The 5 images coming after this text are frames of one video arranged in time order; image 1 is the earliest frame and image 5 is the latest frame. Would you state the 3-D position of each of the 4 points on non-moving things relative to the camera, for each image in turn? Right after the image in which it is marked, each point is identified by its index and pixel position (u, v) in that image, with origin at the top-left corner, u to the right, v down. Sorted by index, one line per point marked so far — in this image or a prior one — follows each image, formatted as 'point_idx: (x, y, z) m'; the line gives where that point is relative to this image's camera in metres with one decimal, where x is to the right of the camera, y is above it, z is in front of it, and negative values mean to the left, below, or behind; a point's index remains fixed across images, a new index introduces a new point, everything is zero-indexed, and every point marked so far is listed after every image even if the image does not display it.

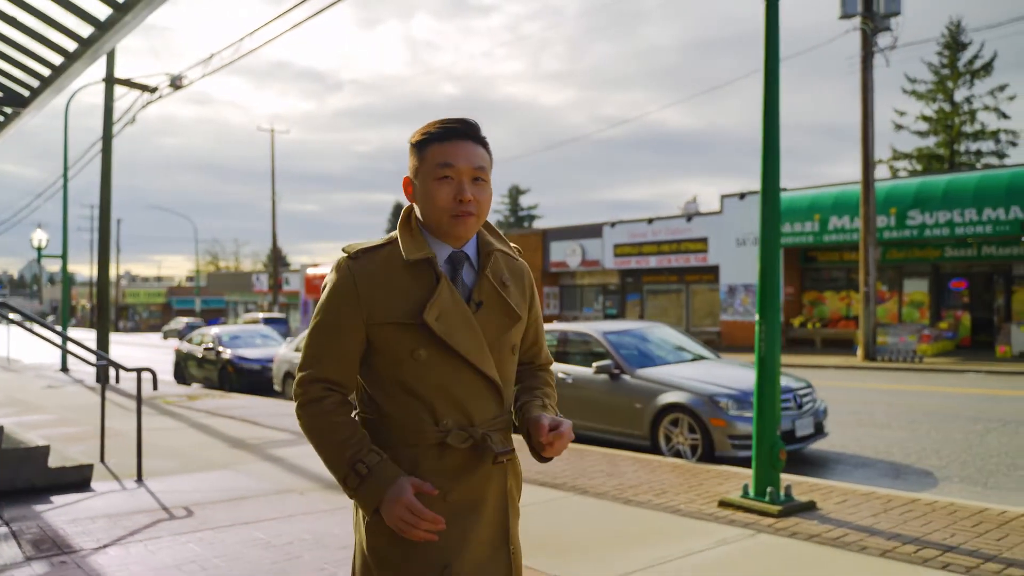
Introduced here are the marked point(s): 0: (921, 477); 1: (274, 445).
0: (+3.7, -1.7, +7.8) m
1: (-2.6, -1.7, +9.4) m
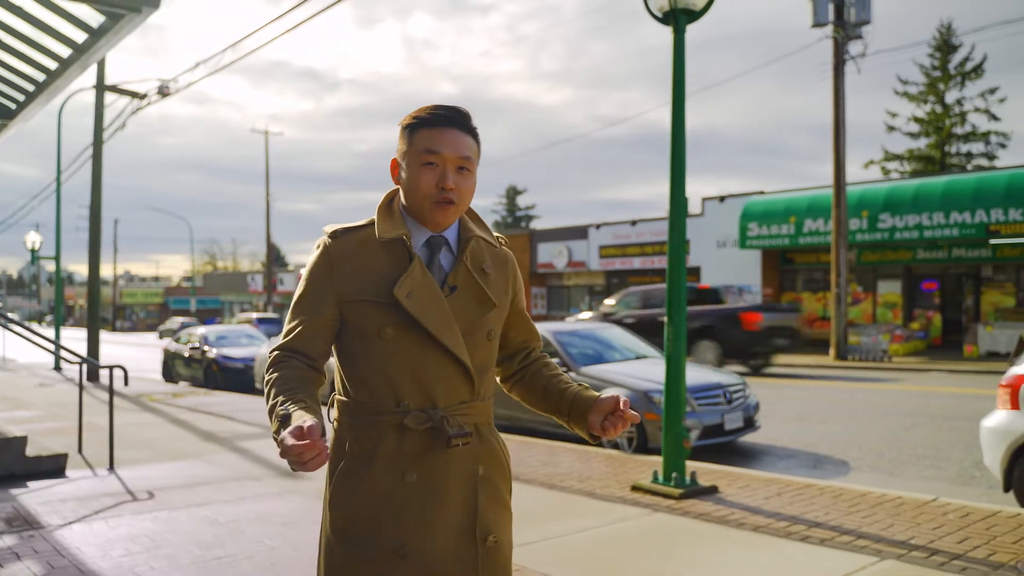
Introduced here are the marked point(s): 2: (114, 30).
0: (+3.2, -1.8, +8.4) m
1: (-3.2, -1.8, +10.0) m
2: (-3.5, +2.3, +7.4) m
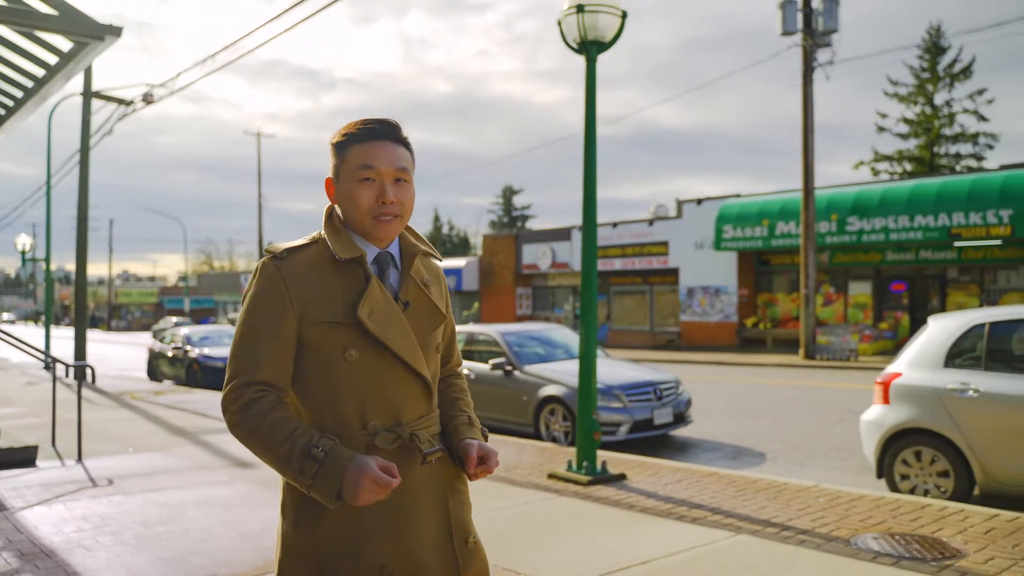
0: (+2.6, -1.8, +9.1) m
1: (-3.8, -1.8, +10.6) m
2: (-4.1, +2.2, +8.0) m
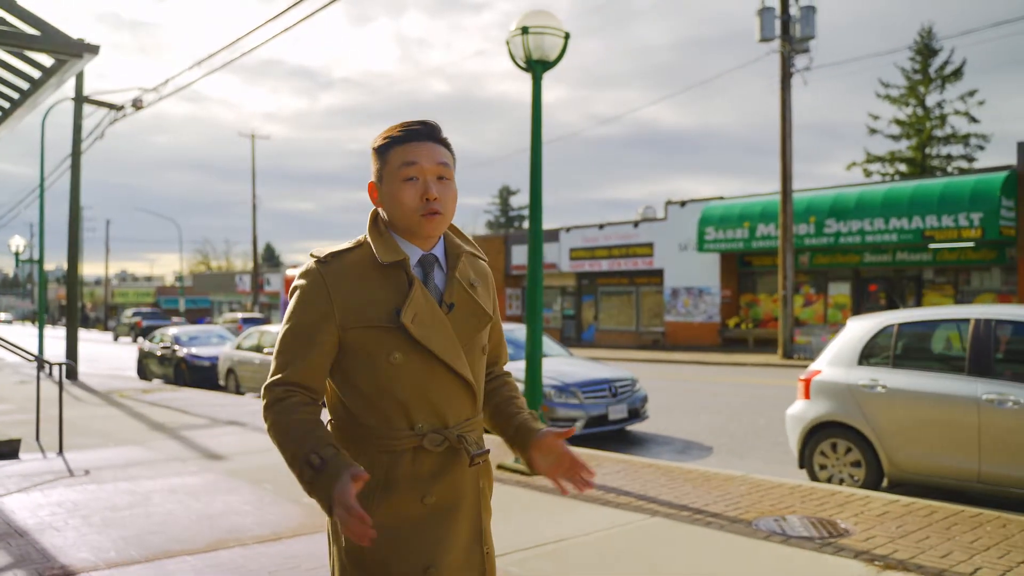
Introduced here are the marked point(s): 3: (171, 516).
0: (+2.1, -1.8, +9.6) m
1: (-4.3, -1.8, +11.1) m
2: (-4.5, +2.2, +8.5) m
3: (-2.4, -1.6, +5.9) m
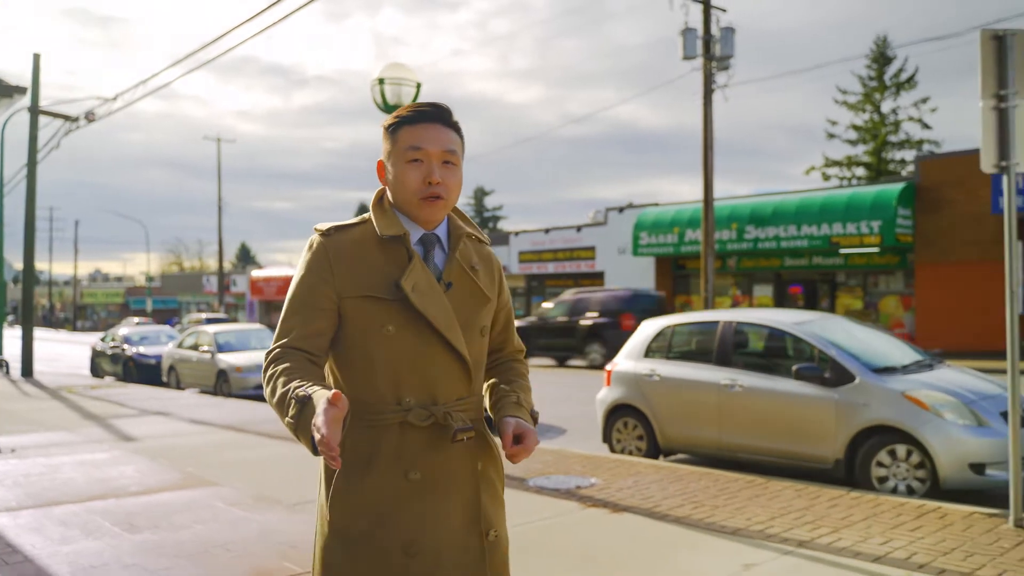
0: (+0.6, -1.9, +11.1) m
1: (-5.8, -1.9, +12.5) m
2: (-6.0, +2.1, +9.9) m
3: (-3.8, -1.7, +7.4) m
